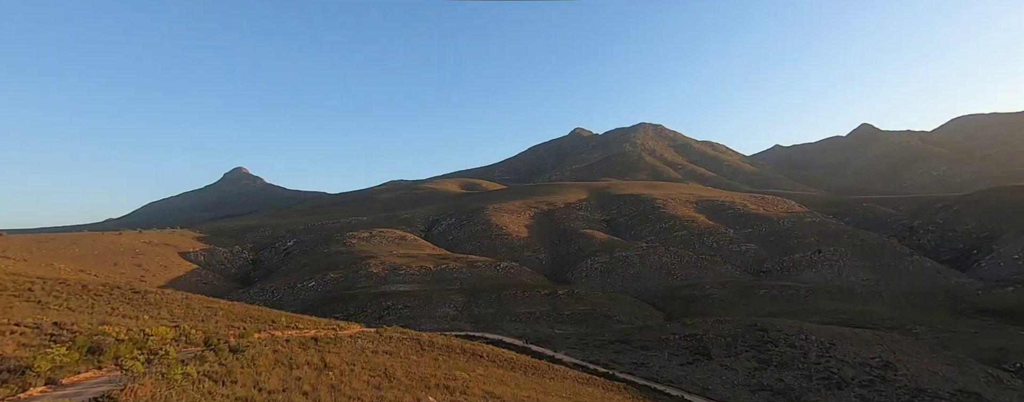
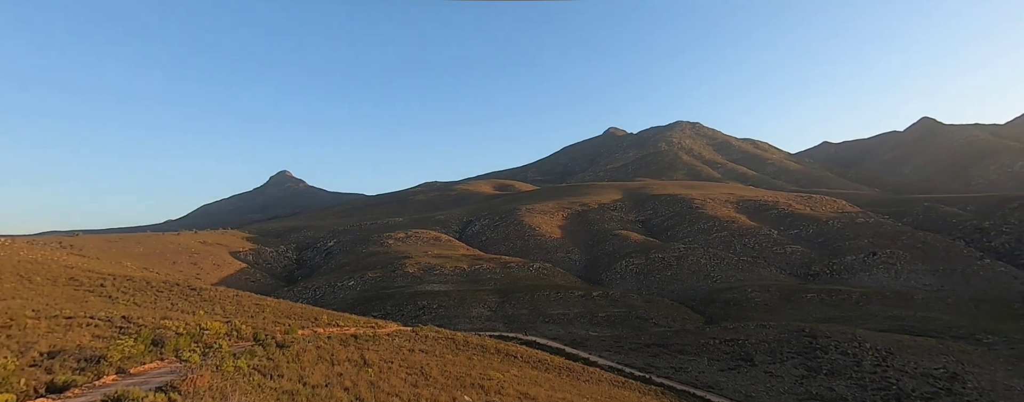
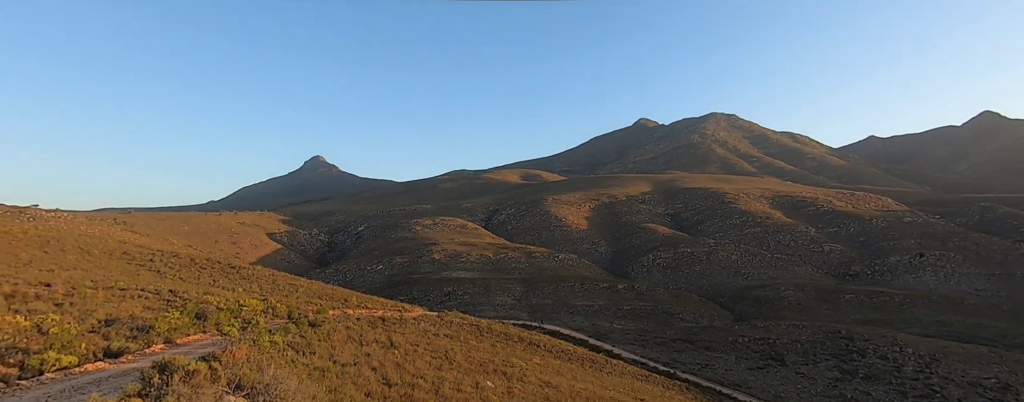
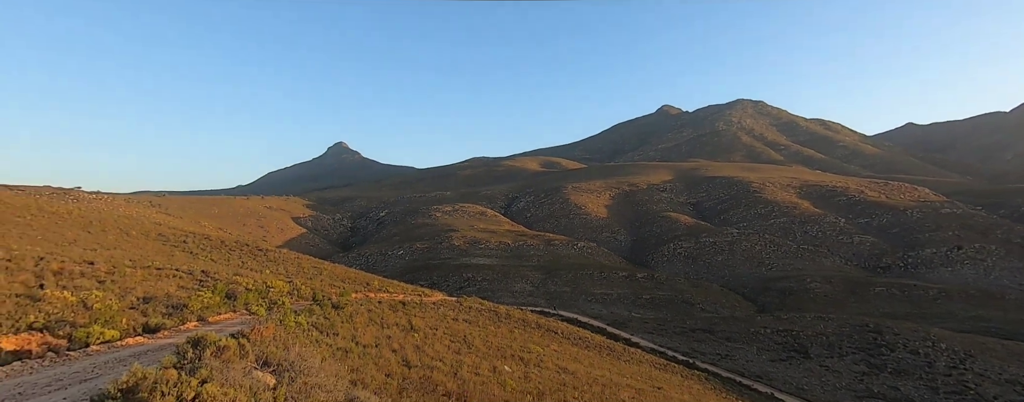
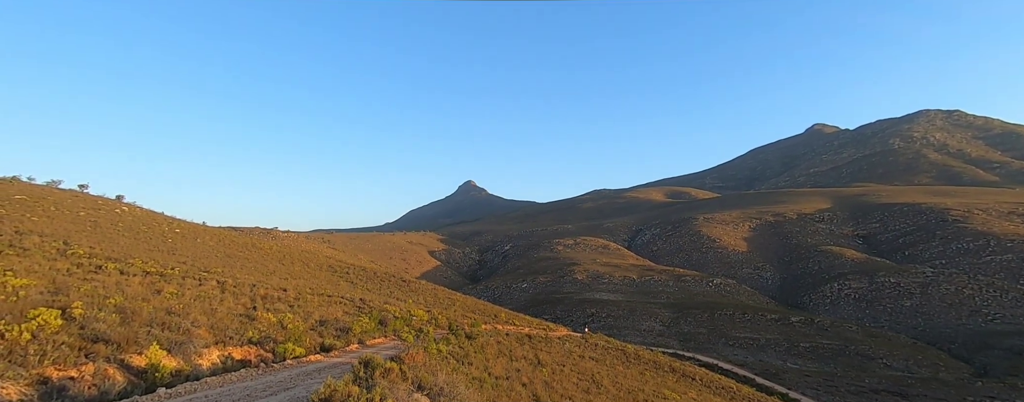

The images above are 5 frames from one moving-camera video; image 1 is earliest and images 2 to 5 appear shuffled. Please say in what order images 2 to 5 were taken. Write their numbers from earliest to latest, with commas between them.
2, 3, 4, 5
